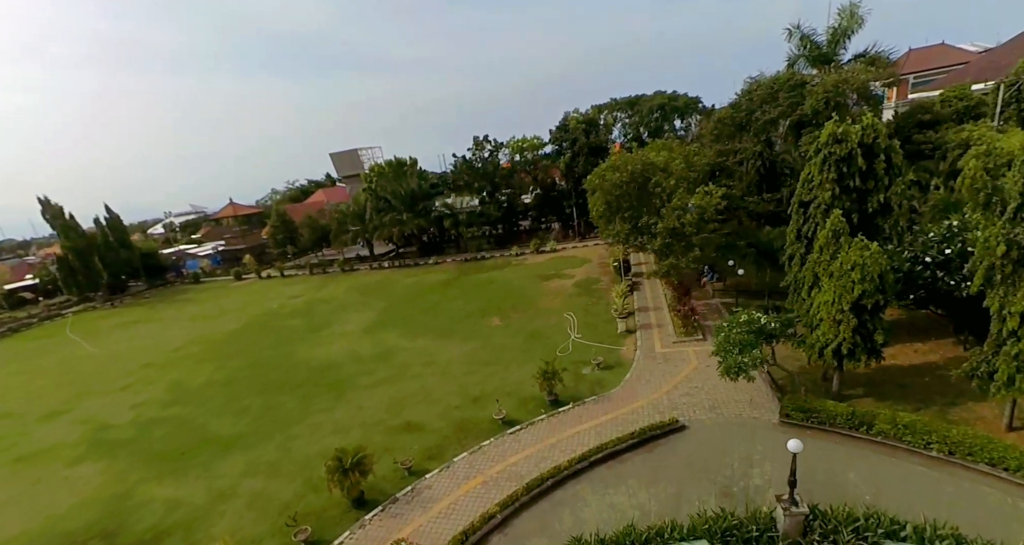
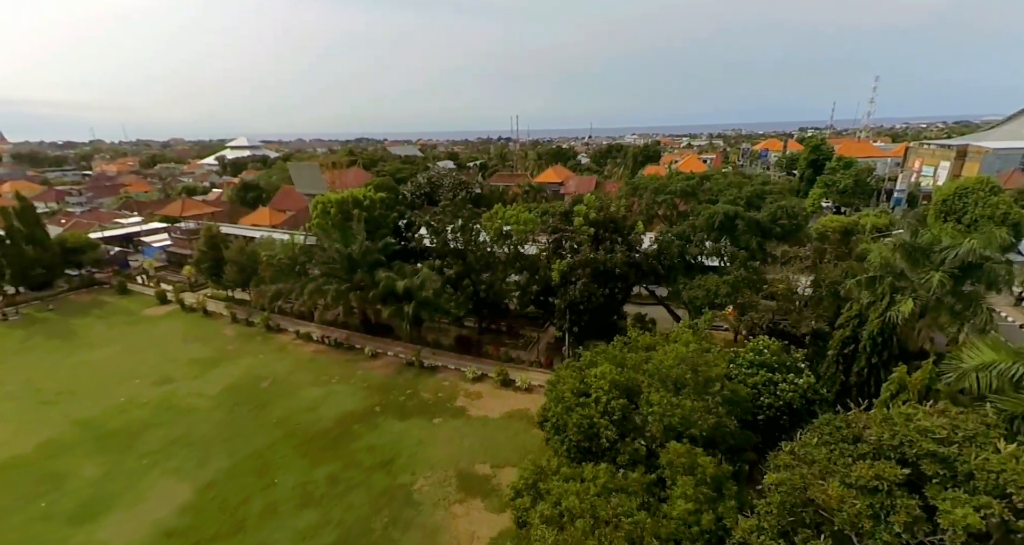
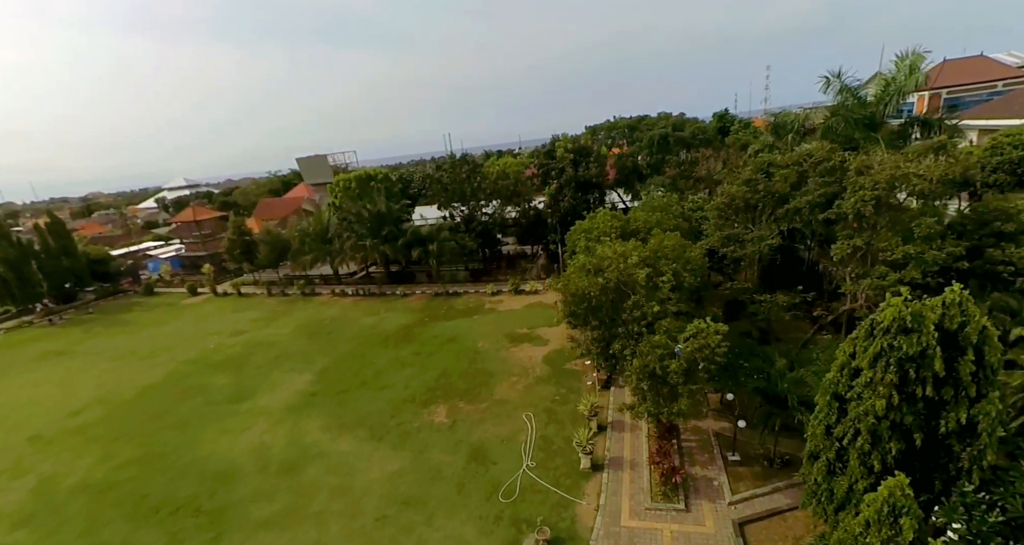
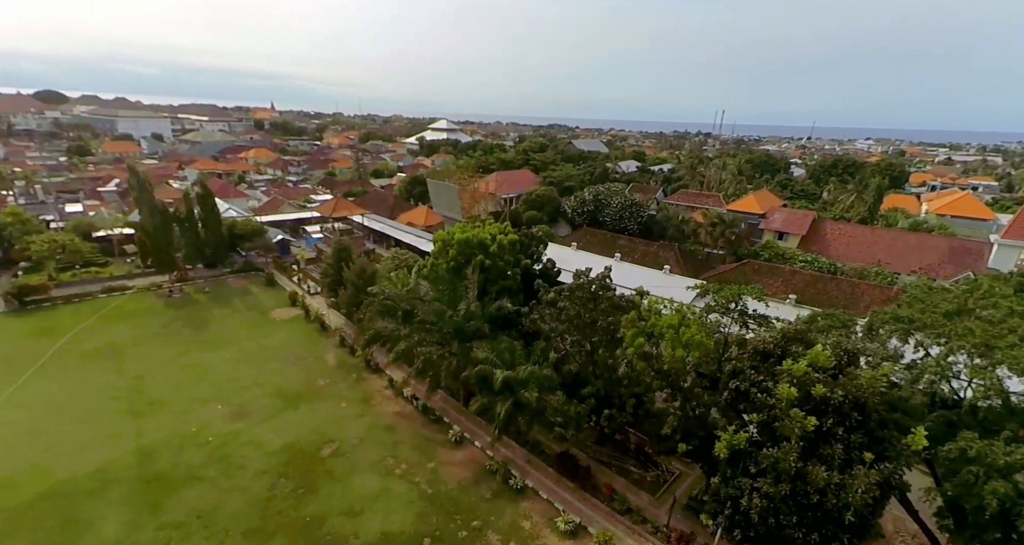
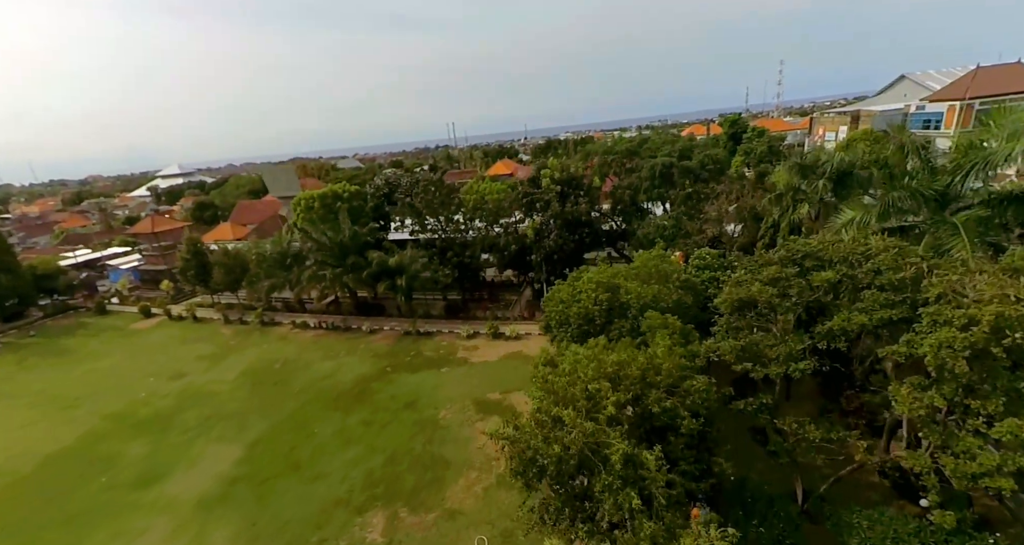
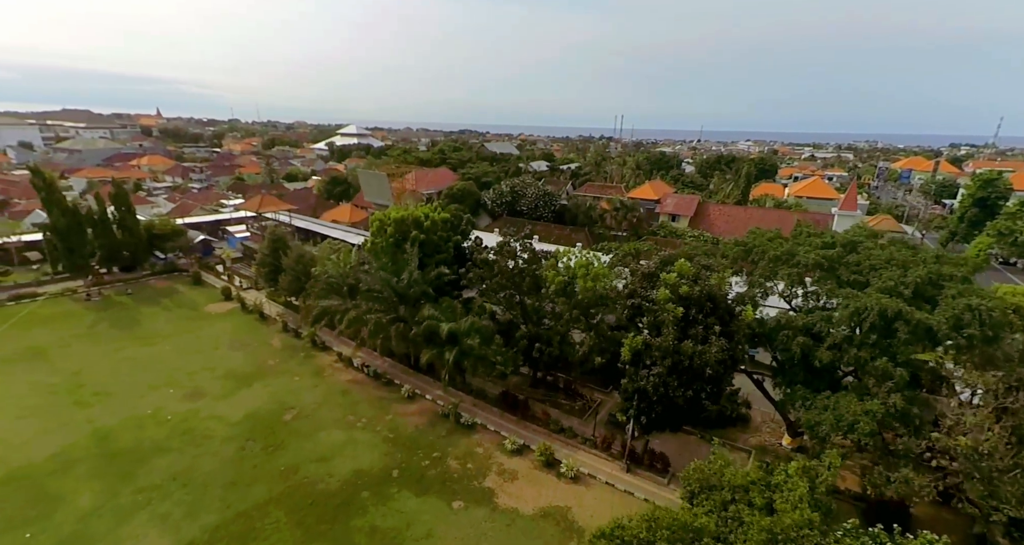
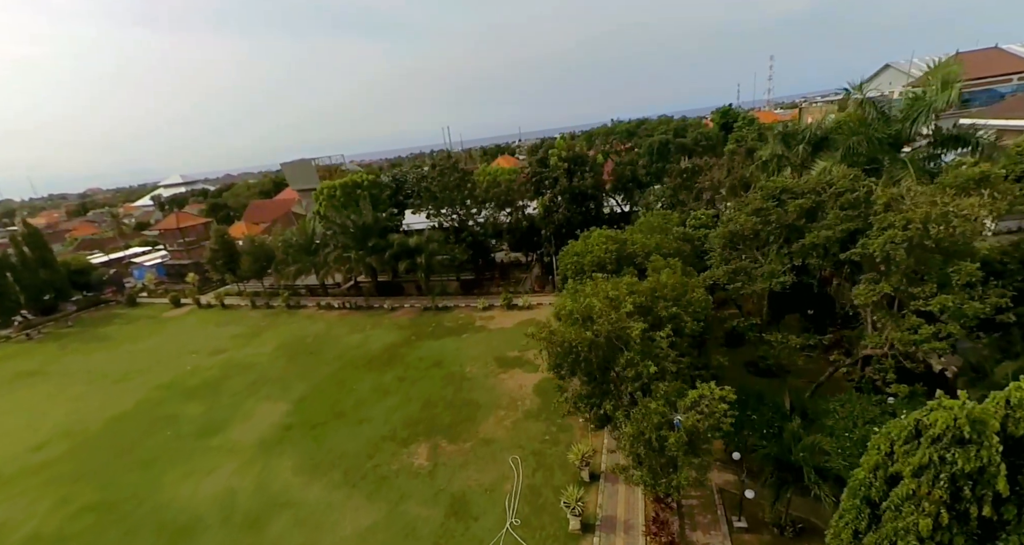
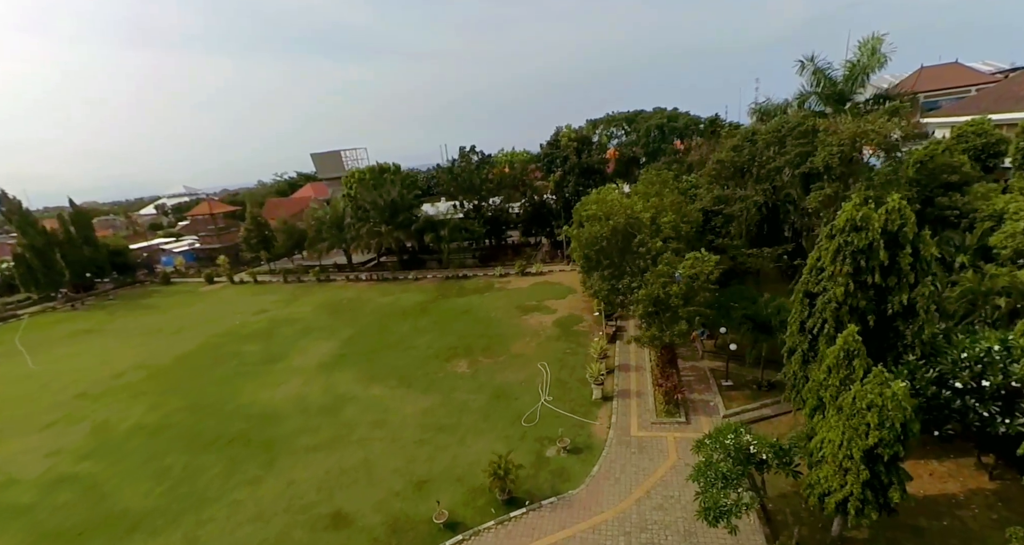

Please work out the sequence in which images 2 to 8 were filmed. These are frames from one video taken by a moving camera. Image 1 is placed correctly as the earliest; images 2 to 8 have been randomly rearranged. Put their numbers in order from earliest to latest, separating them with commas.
8, 3, 7, 5, 2, 6, 4
